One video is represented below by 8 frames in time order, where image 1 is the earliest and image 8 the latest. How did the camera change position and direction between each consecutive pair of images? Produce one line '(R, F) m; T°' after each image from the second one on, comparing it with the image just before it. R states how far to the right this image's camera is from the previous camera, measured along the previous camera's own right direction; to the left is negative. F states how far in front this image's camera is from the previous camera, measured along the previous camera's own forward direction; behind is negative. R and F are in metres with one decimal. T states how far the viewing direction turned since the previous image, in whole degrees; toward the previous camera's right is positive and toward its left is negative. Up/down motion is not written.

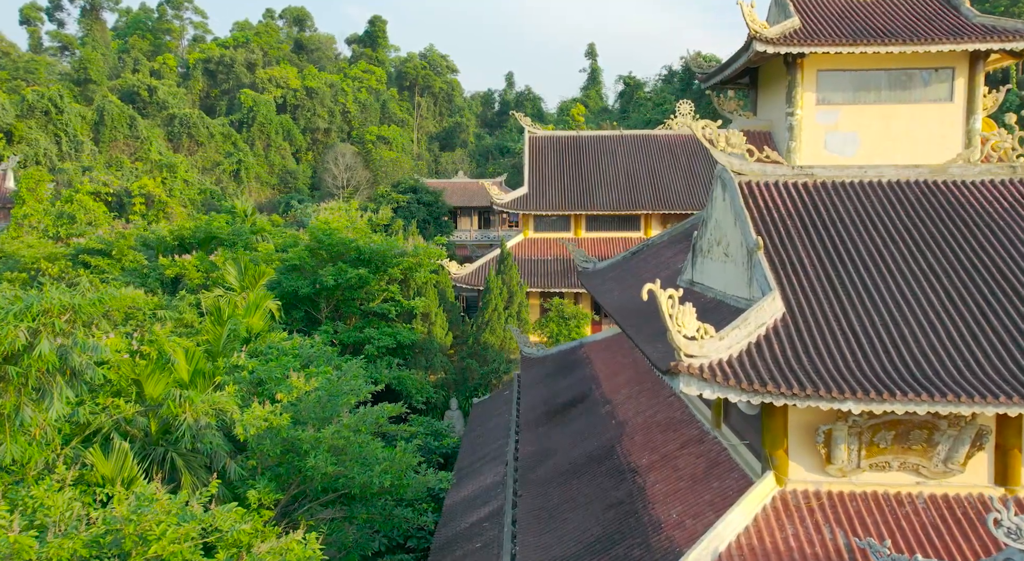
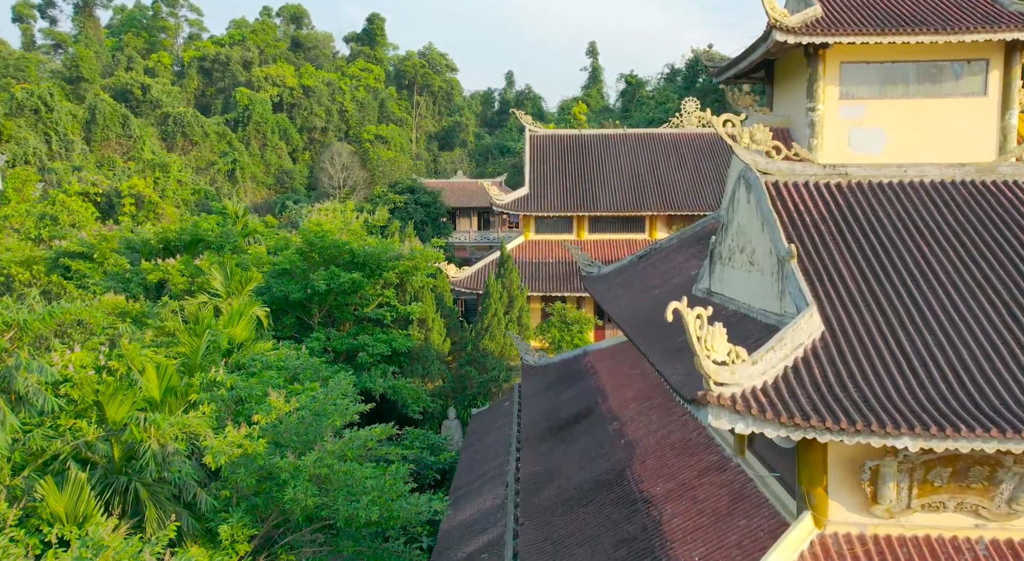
(0.0, +1.0) m; 0°
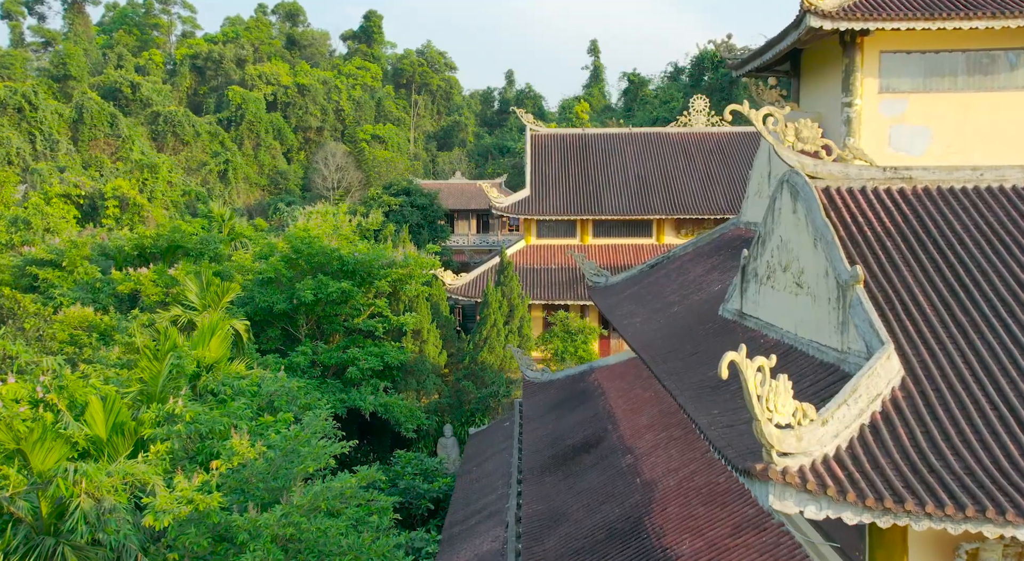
(0.0, +1.5) m; 0°
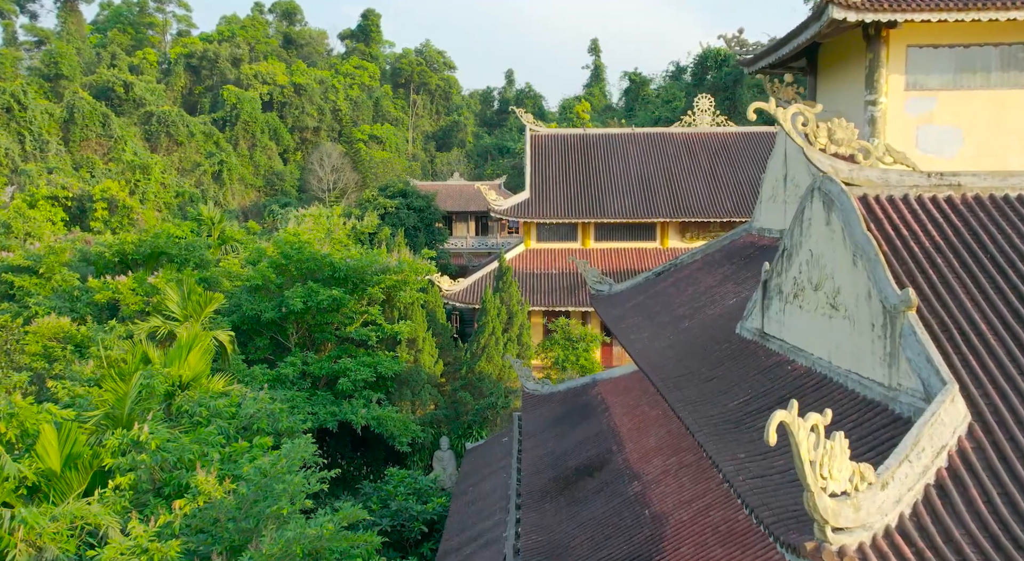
(0.0, +0.9) m; 0°
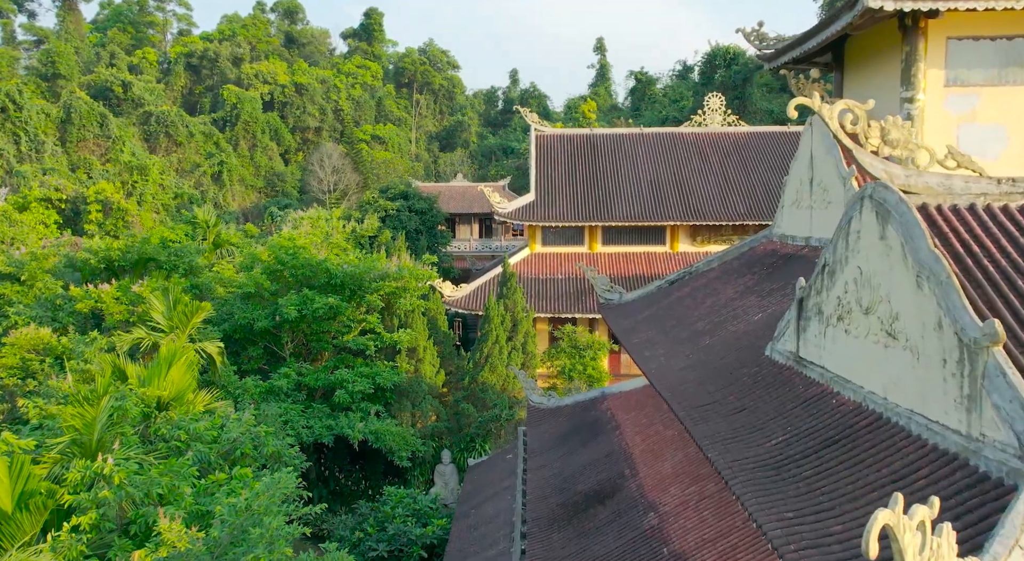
(0.0, +0.9) m; 0°
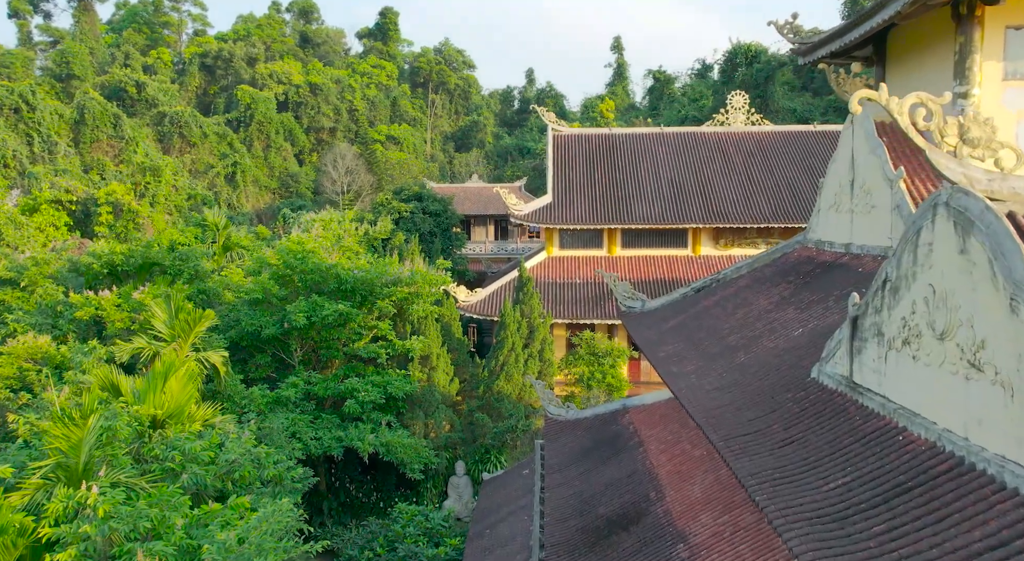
(0.0, +0.8) m; -1°
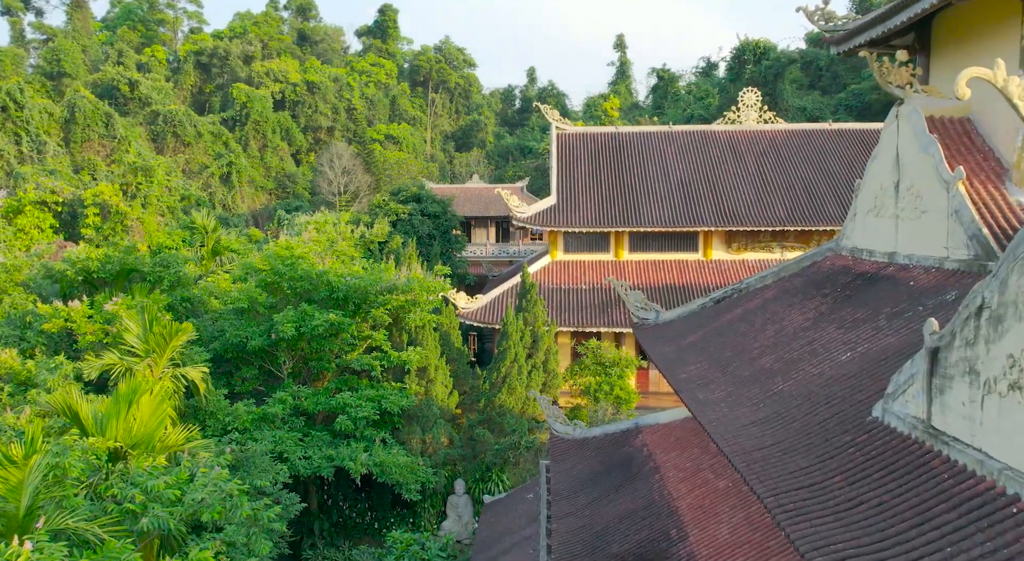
(0.0, +1.2) m; 0°
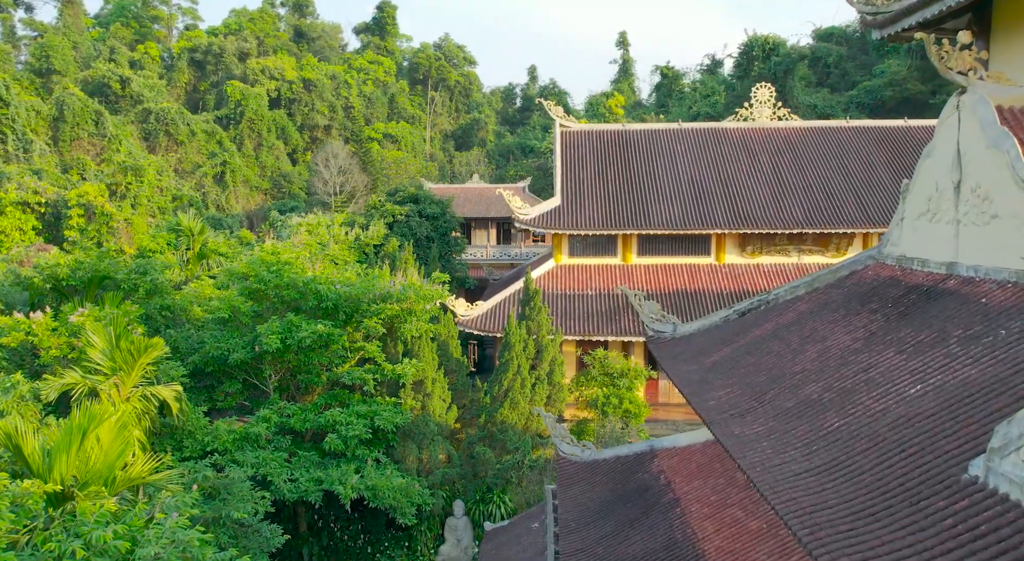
(0.0, +1.2) m; 0°
